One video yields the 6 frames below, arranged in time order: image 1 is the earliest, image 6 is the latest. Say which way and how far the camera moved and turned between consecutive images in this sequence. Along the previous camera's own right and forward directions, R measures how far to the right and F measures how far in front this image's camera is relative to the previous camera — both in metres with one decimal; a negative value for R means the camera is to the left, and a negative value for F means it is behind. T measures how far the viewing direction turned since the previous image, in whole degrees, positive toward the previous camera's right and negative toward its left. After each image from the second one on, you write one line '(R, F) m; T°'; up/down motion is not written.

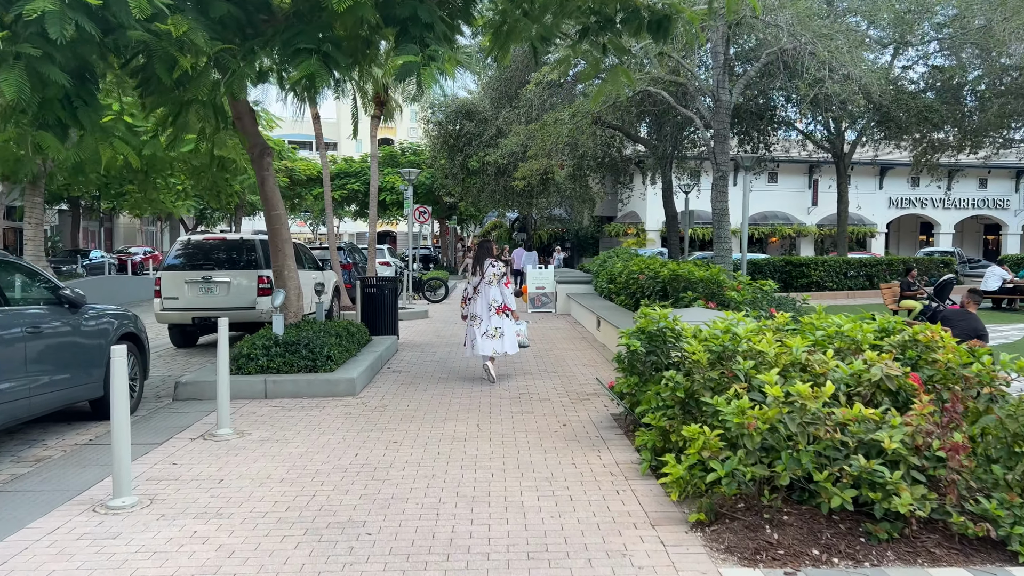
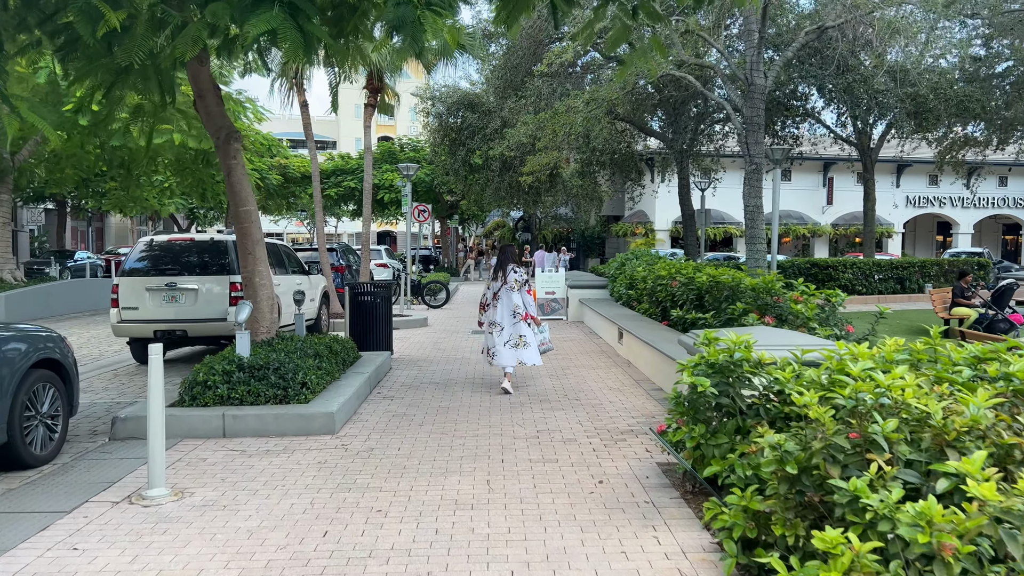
(-0.1, +1.5) m; 0°
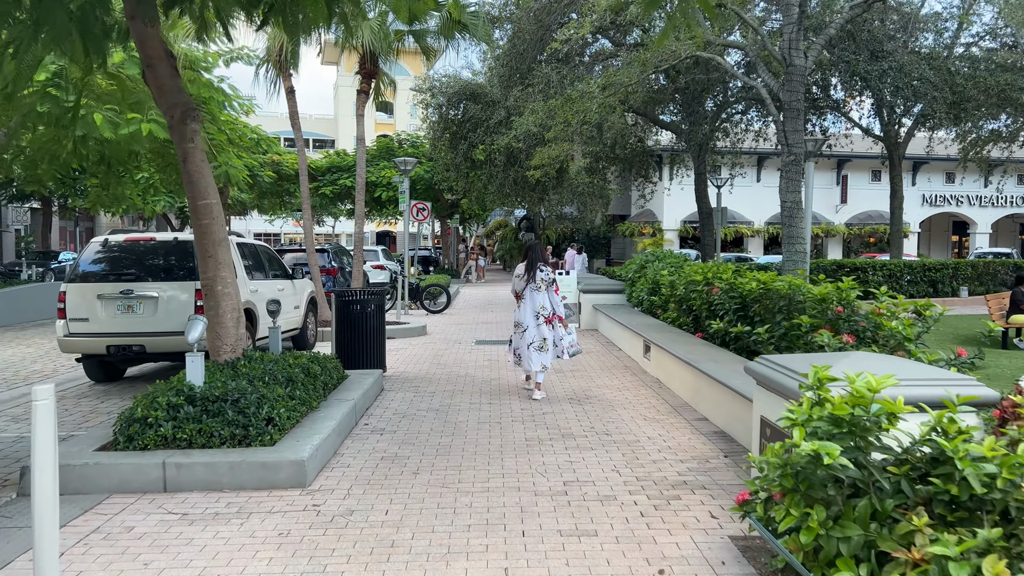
(-0.1, +1.4) m; 0°
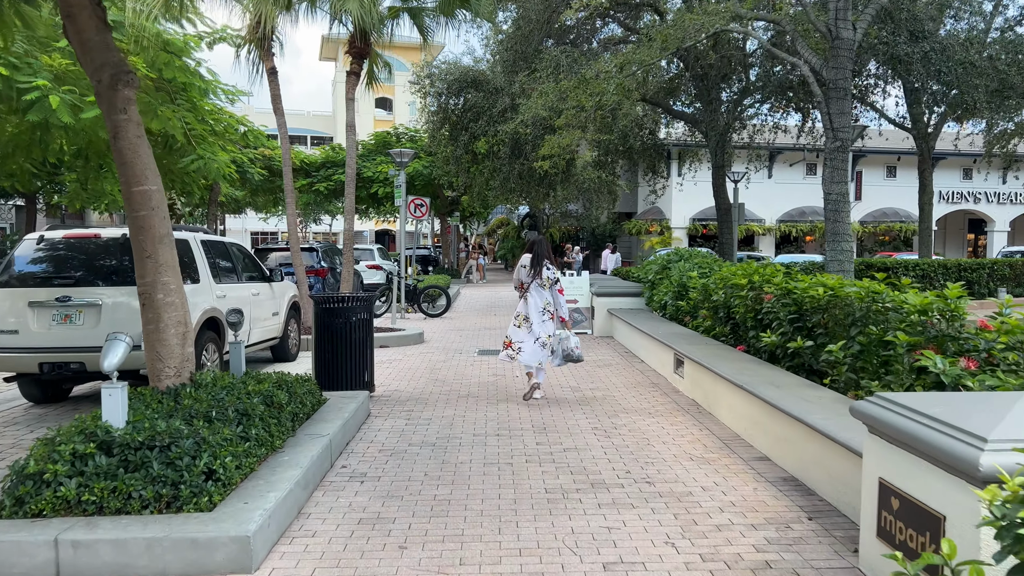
(-0.1, +1.3) m; 0°
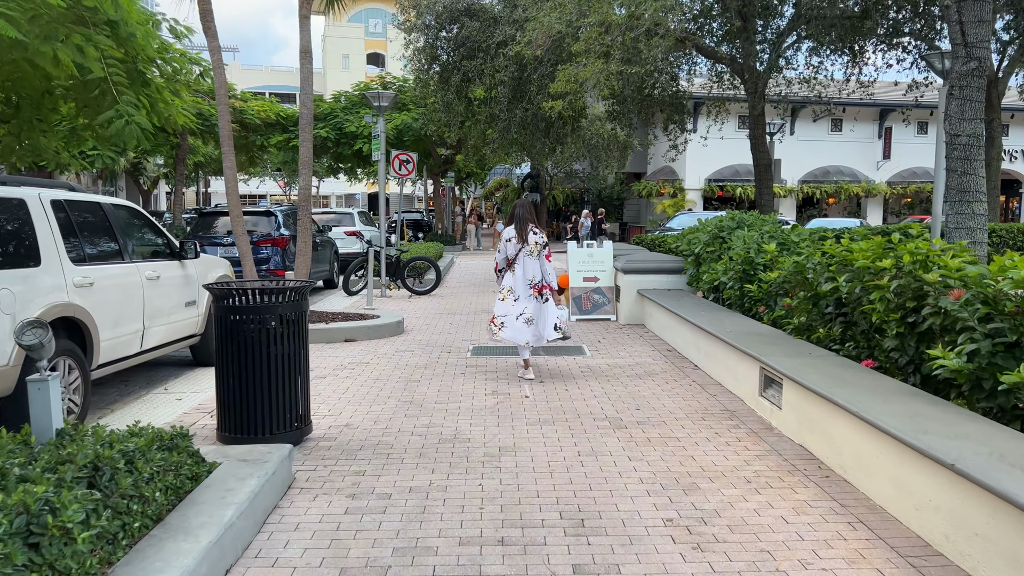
(-0.1, +2.7) m; 0°
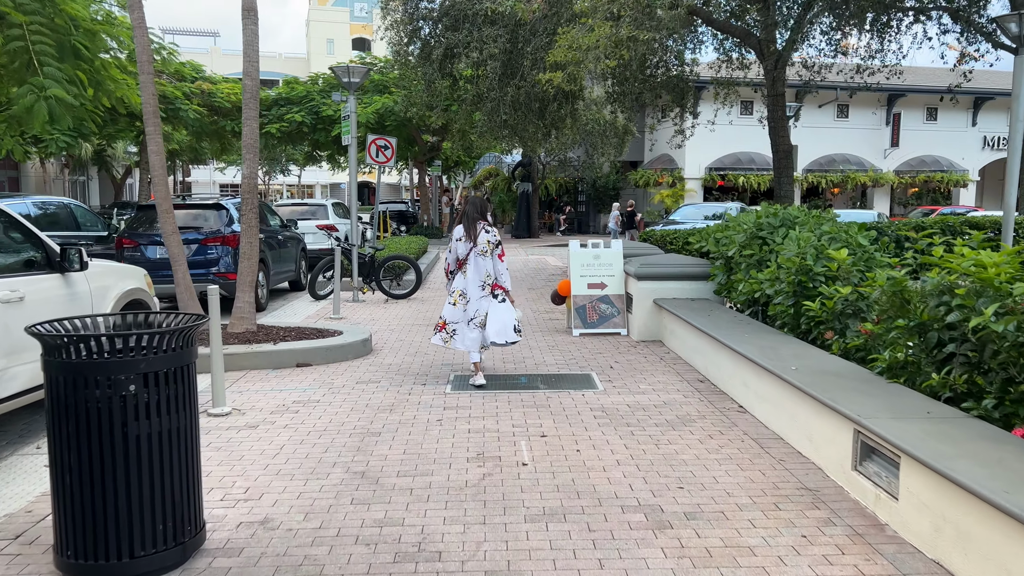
(0.0, +1.7) m; +1°
